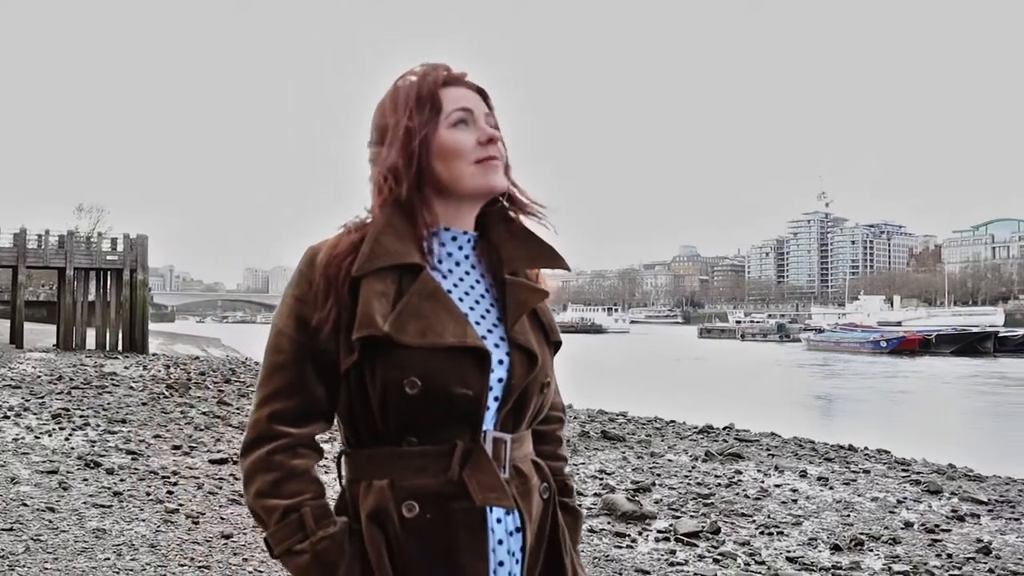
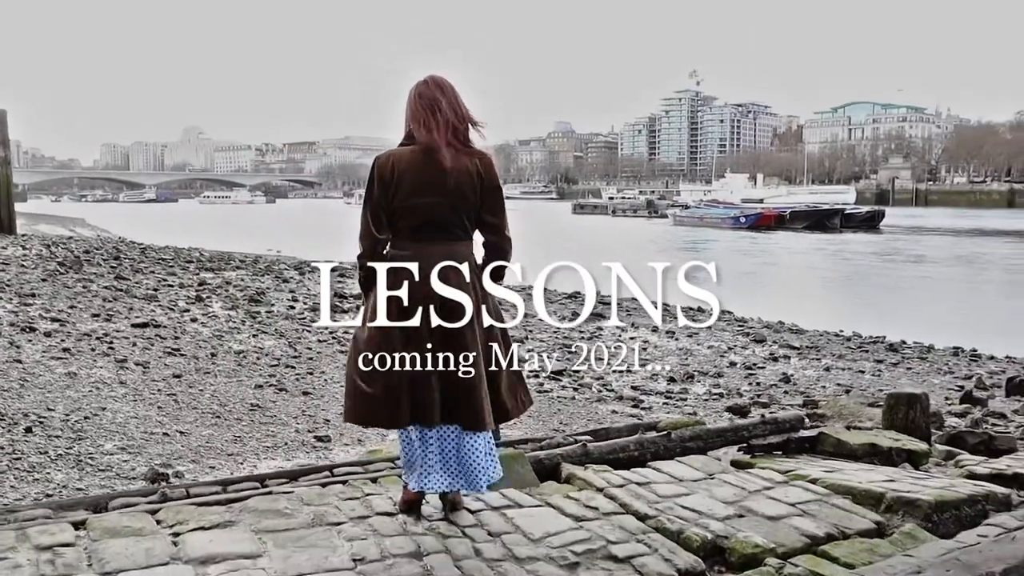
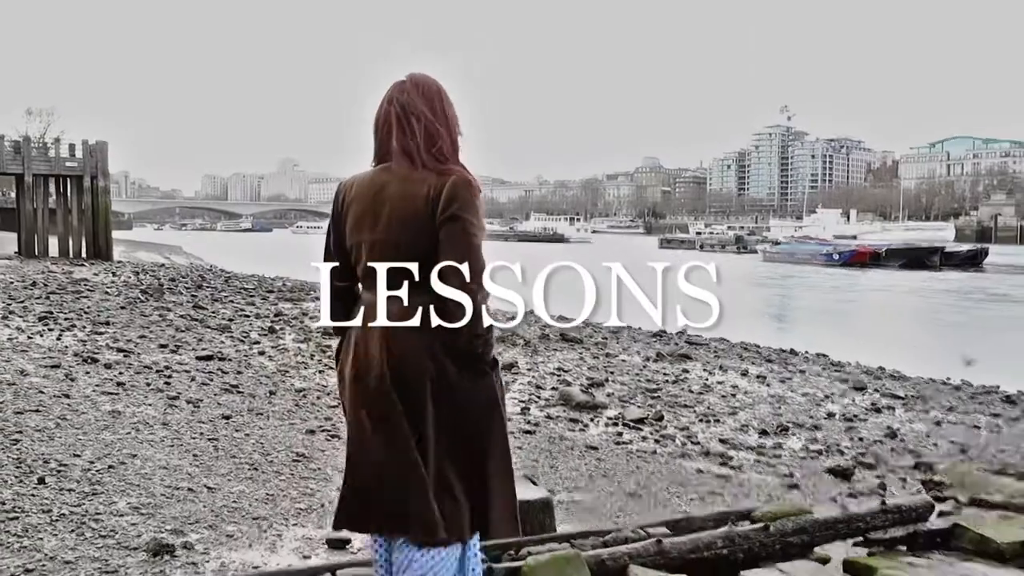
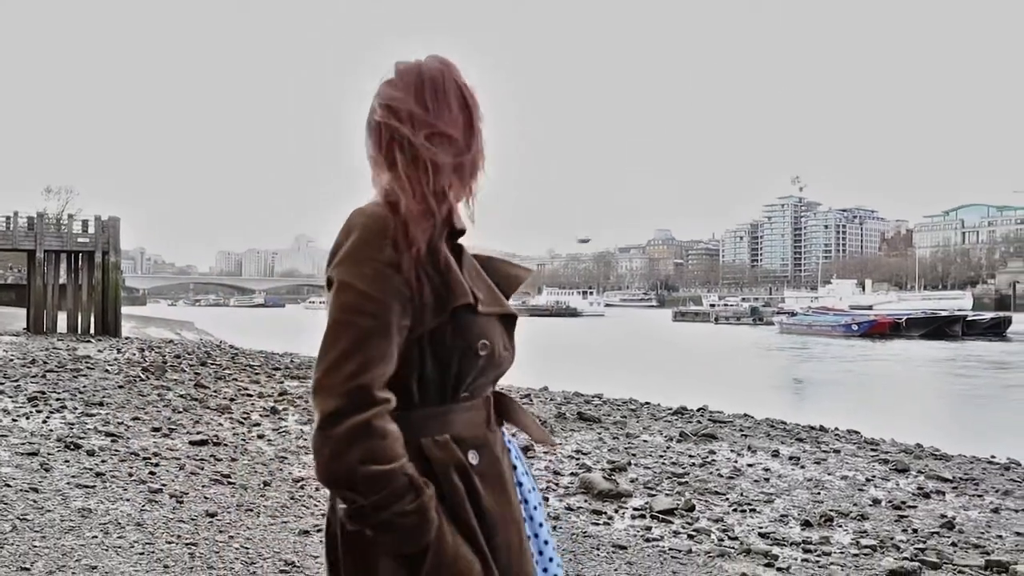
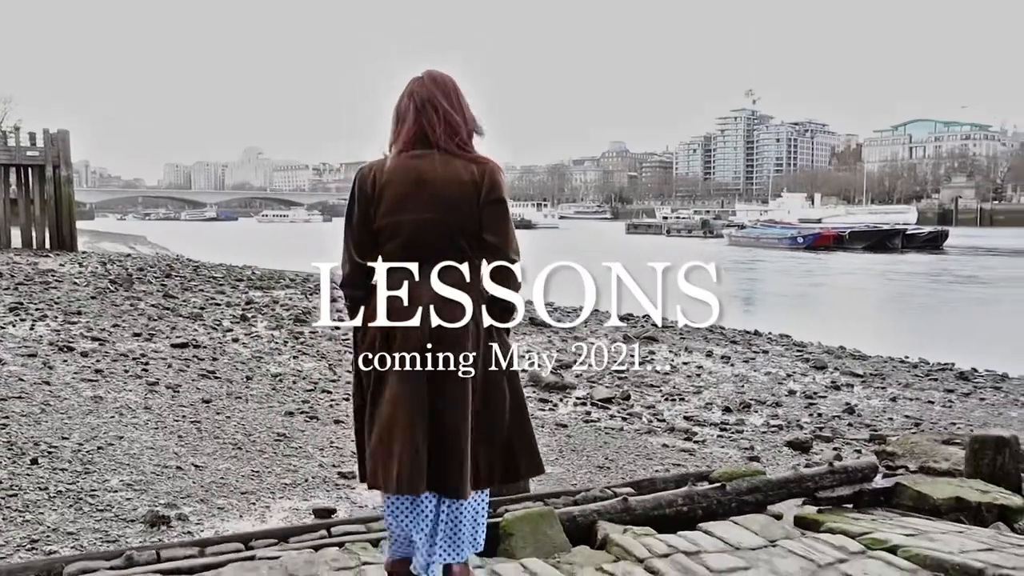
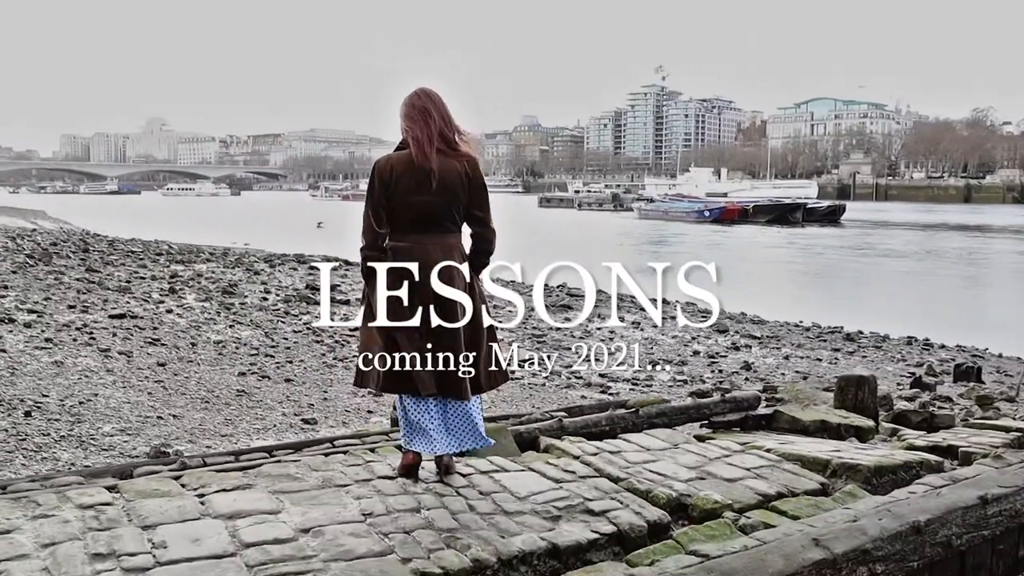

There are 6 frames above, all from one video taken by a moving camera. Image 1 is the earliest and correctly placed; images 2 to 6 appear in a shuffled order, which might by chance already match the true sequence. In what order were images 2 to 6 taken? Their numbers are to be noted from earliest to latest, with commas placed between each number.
4, 3, 5, 2, 6
